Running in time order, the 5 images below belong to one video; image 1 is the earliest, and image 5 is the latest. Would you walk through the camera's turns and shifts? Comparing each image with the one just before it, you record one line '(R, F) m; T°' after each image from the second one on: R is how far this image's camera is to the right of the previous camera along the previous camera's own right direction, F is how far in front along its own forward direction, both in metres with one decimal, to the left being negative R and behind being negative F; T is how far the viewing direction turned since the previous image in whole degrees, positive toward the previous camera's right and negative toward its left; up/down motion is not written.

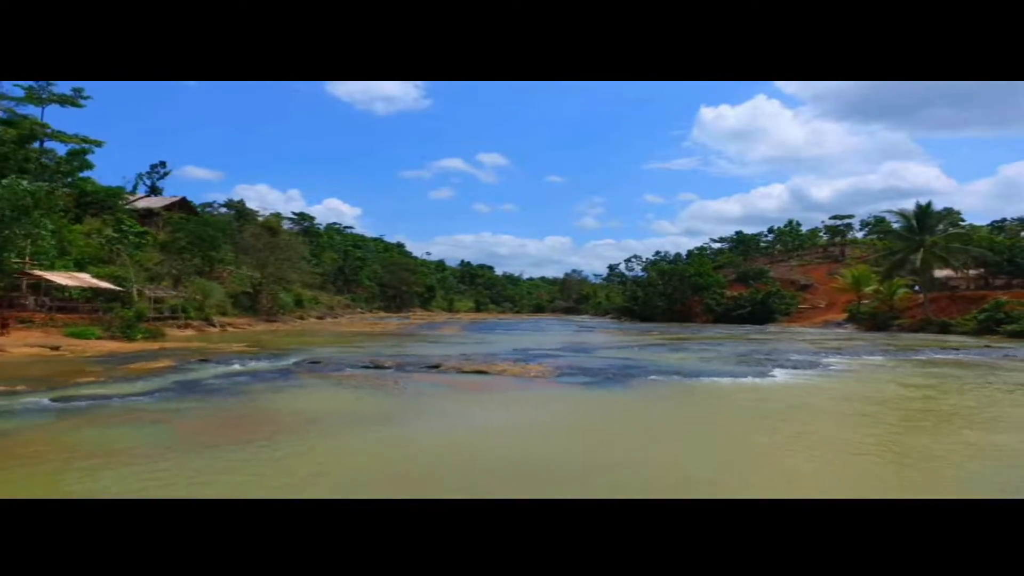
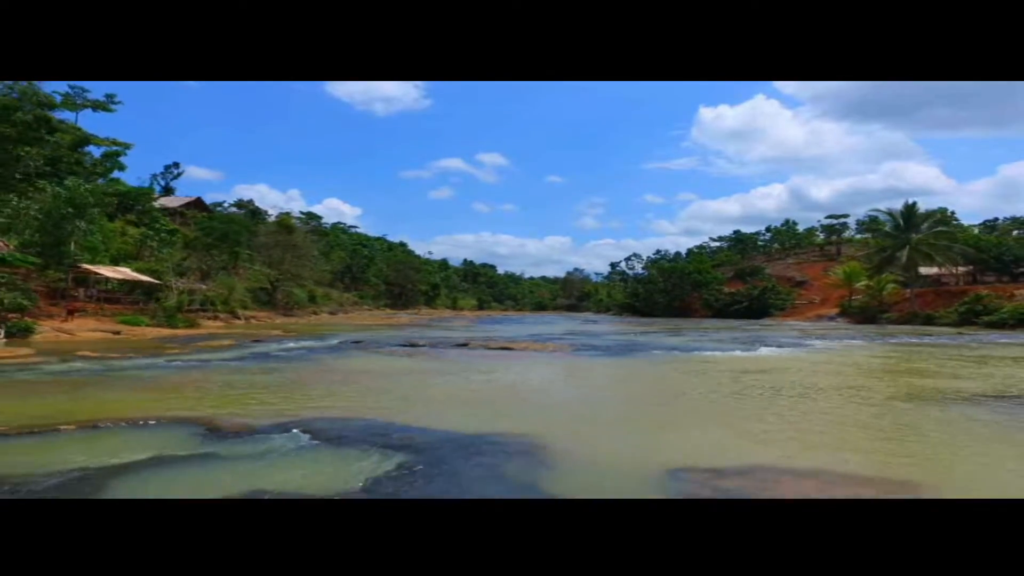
(-0.5, -1.6) m; 0°
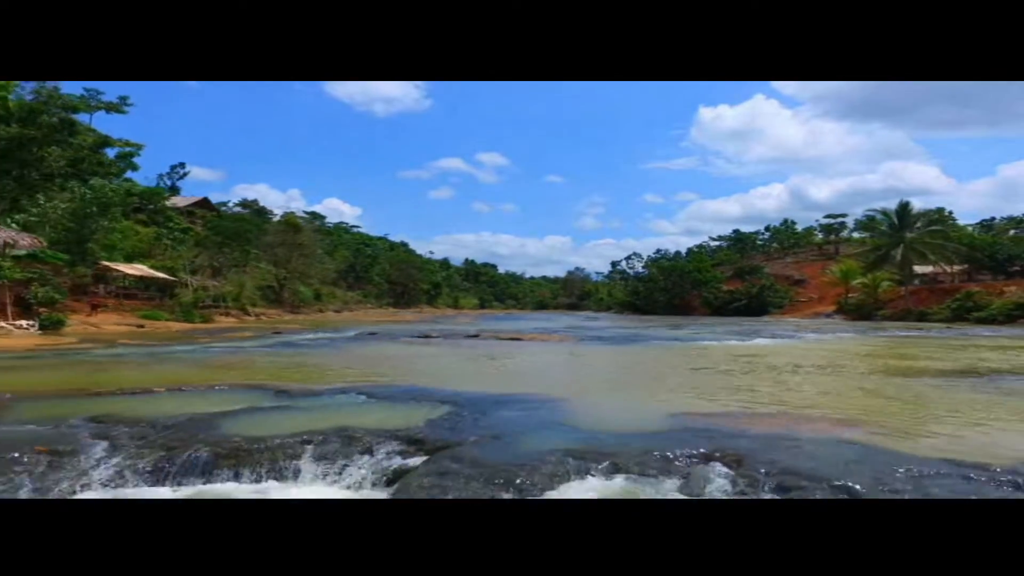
(-0.2, -0.7) m; 0°
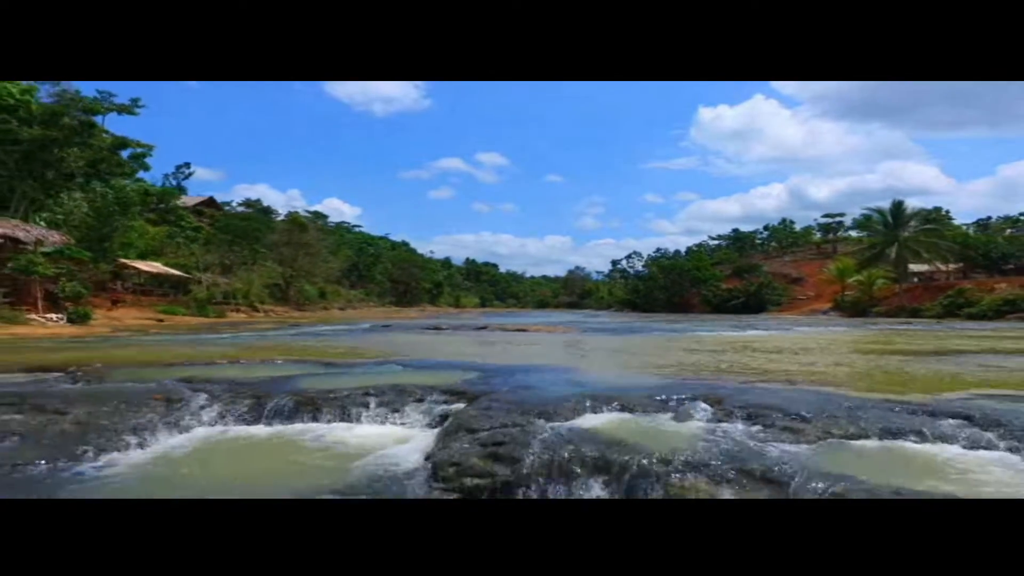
(-0.2, -0.7) m; 0°
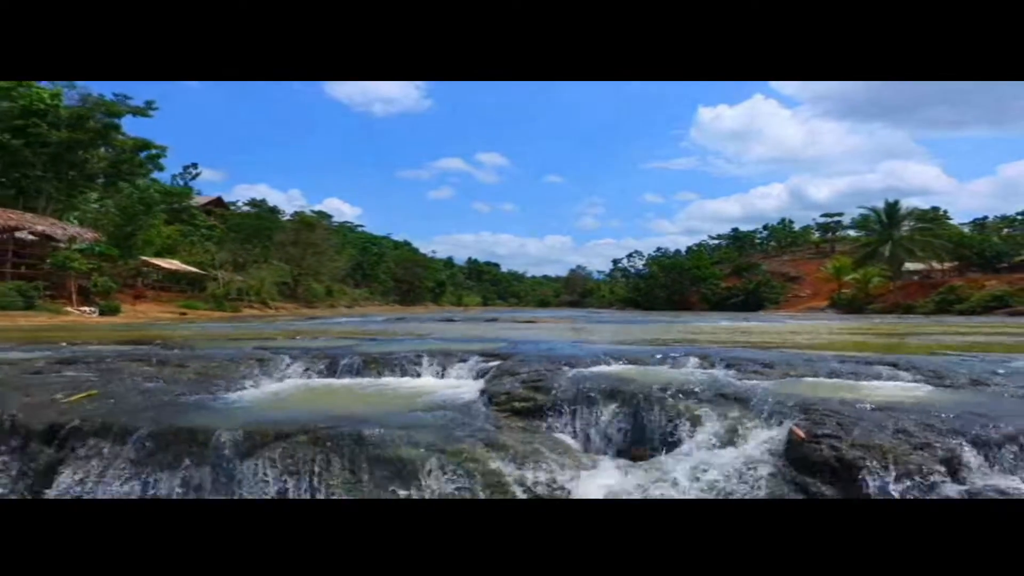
(-0.2, -0.9) m; 0°
